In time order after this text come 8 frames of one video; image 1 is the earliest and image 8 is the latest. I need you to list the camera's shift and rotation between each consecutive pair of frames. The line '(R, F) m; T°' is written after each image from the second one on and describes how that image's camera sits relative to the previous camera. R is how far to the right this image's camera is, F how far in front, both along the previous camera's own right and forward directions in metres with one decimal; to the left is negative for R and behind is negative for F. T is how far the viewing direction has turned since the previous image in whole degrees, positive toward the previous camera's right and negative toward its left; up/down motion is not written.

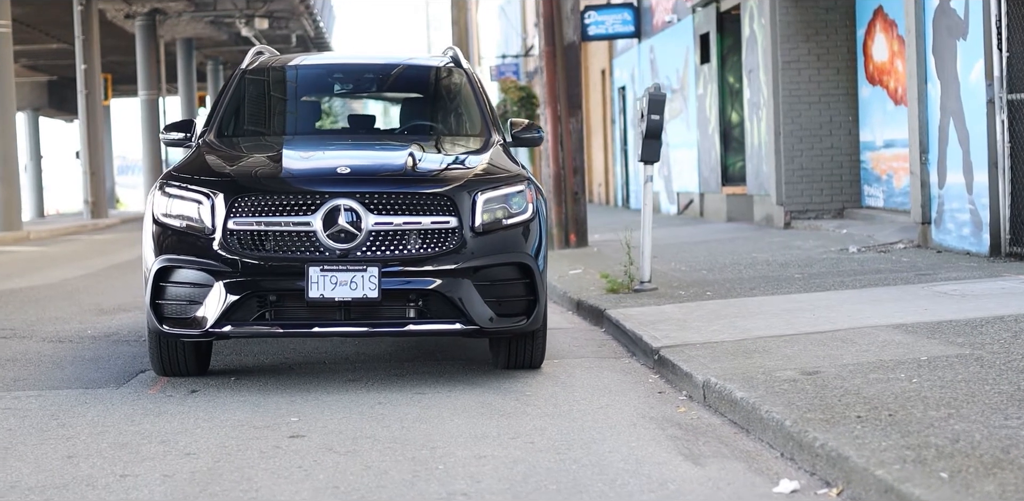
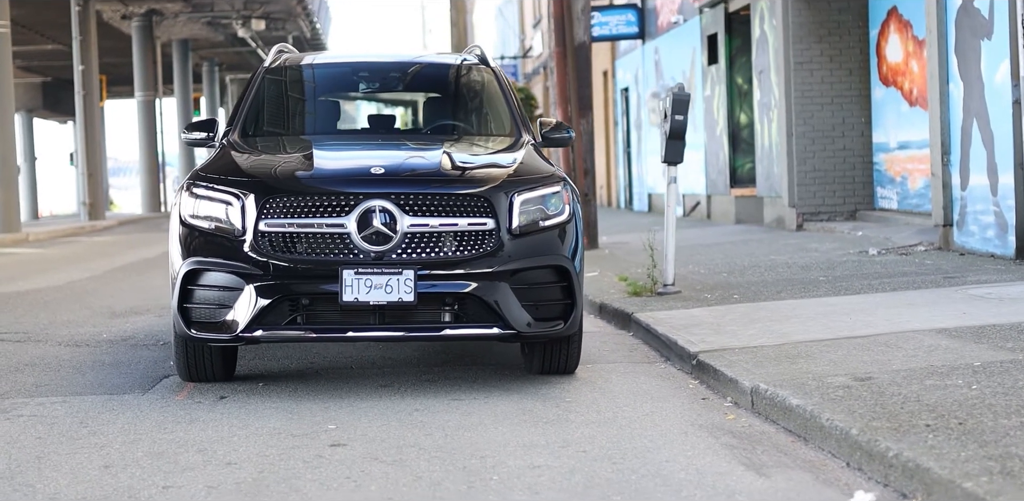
(-0.2, +0.1) m; 0°
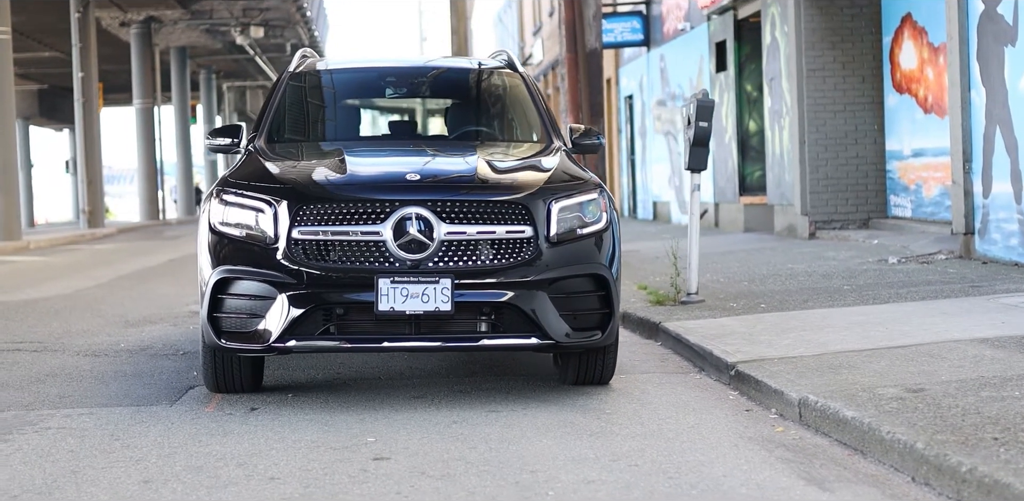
(-0.2, +0.1) m; 0°
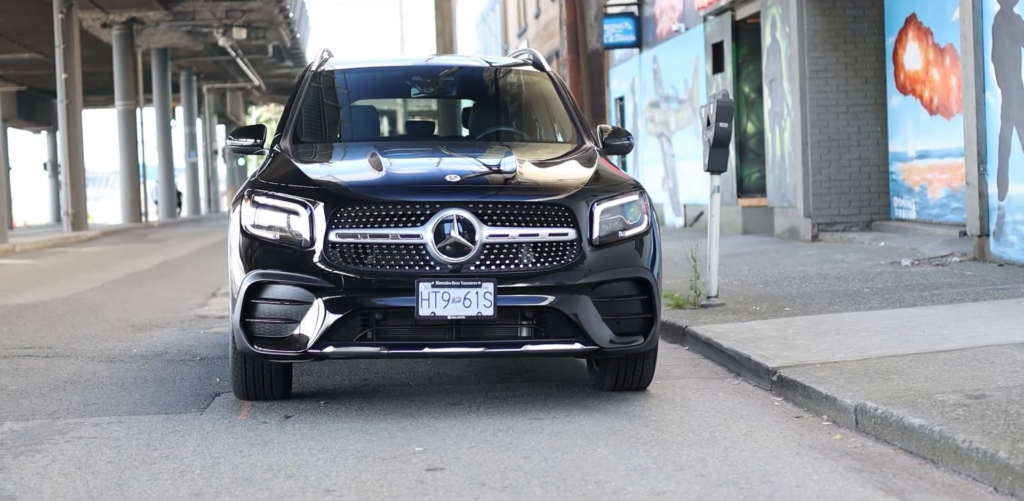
(-0.3, +0.1) m; +1°
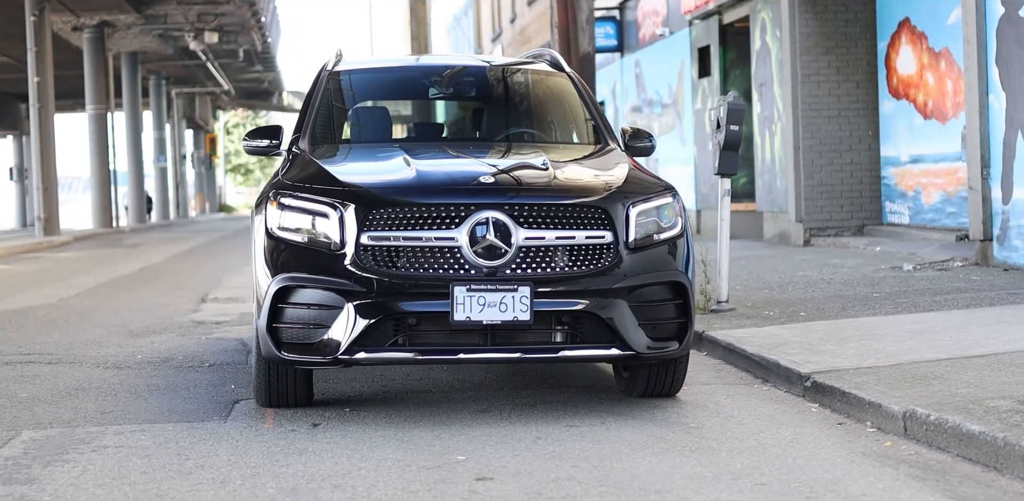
(-0.3, +0.1) m; +1°
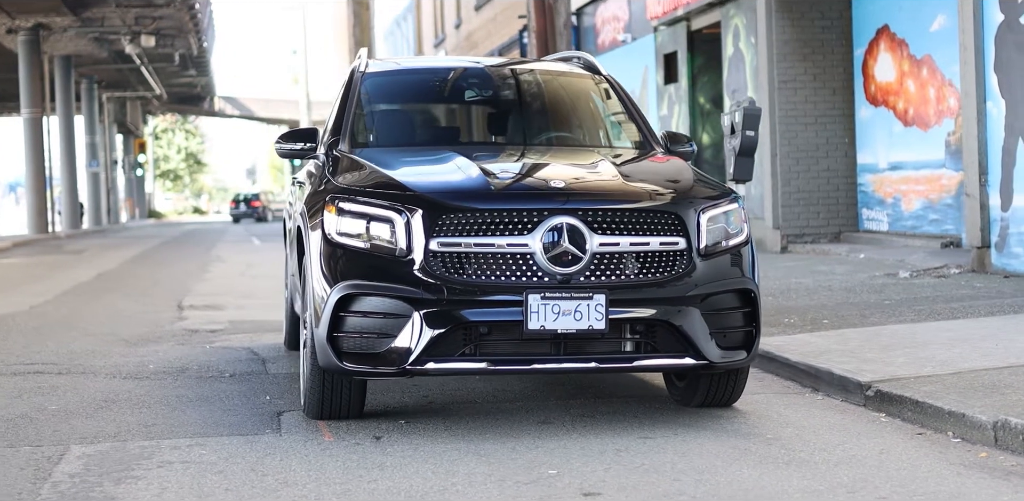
(-0.6, +0.2) m; +3°
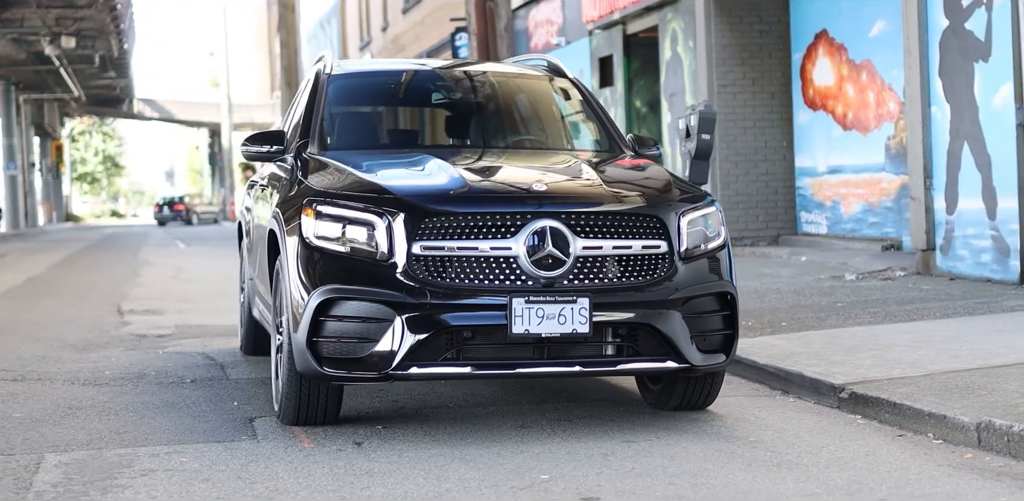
(-0.2, +0.1) m; +3°
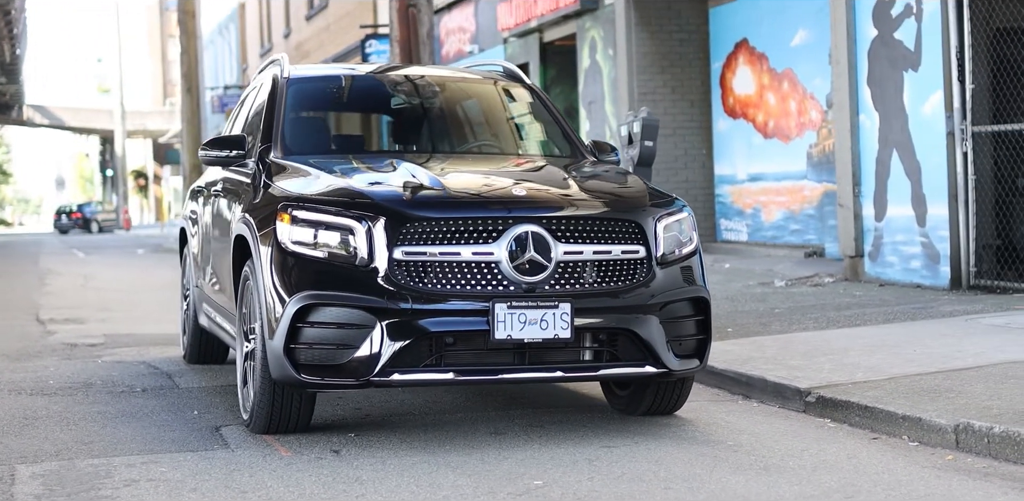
(-0.3, 0.0) m; +5°
